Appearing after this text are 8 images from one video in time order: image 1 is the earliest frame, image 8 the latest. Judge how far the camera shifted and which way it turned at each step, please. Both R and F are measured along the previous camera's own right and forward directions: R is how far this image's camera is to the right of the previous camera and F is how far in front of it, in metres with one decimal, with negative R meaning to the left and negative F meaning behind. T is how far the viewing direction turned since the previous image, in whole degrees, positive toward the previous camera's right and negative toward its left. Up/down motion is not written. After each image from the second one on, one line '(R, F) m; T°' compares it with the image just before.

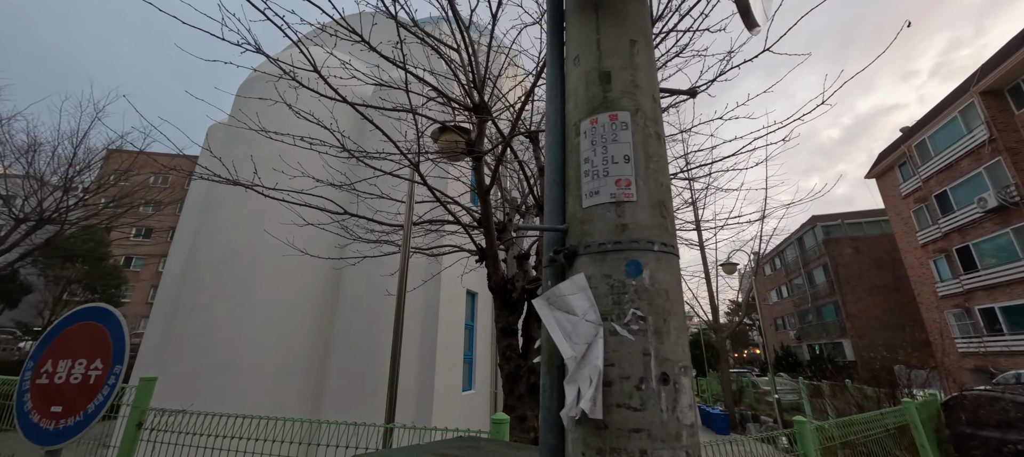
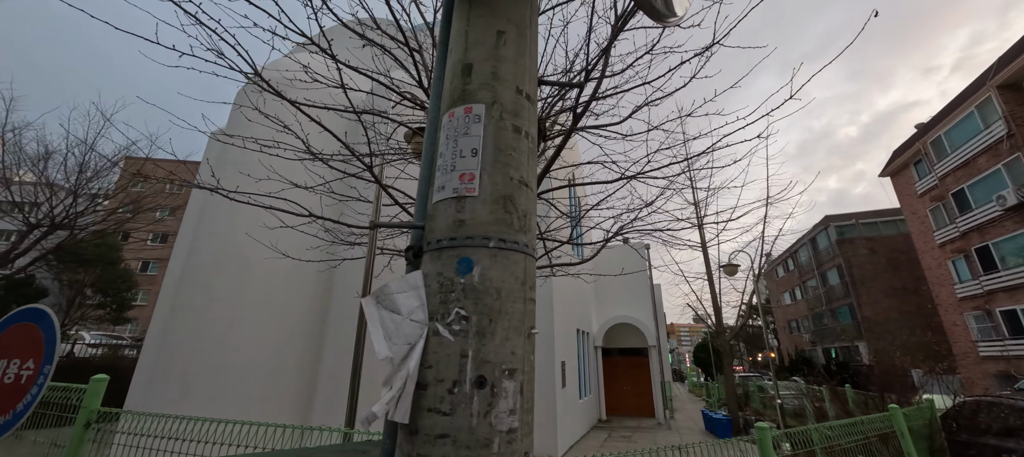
(+0.4, 0.0) m; -2°
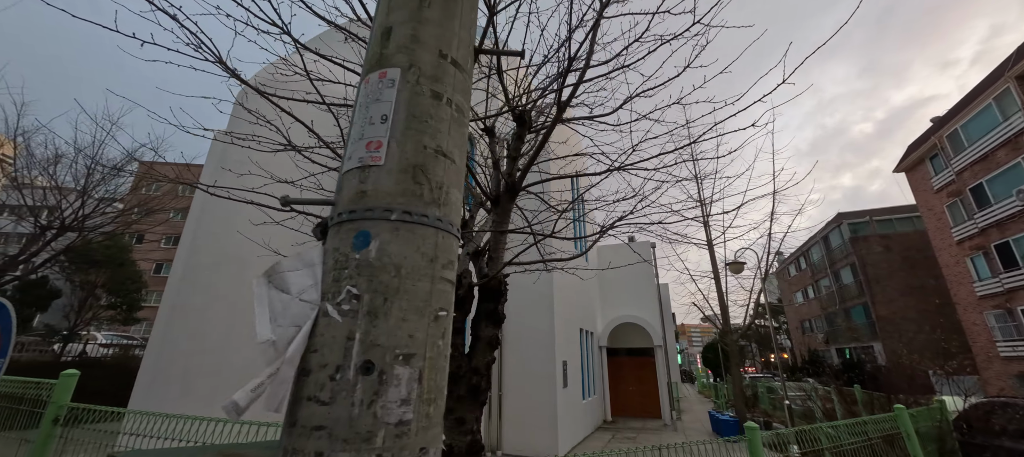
(+0.2, +0.1) m; -1°
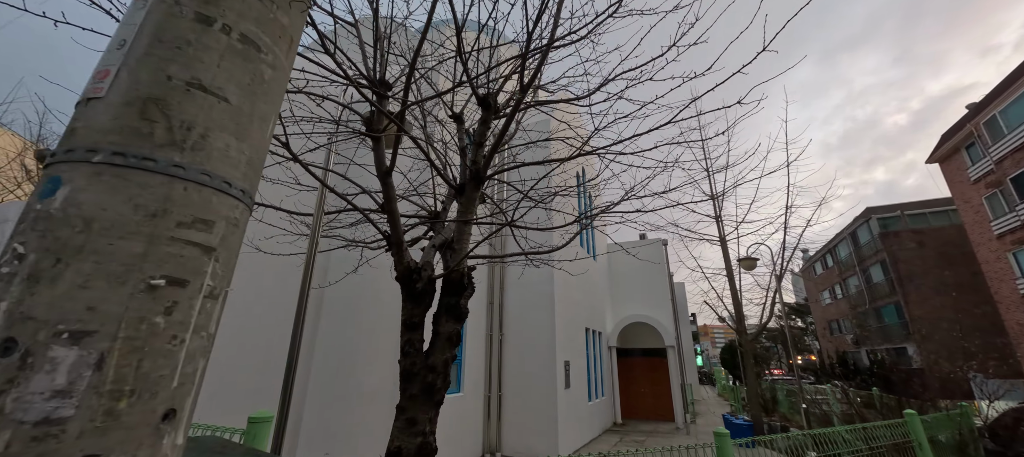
(+0.4, +0.2) m; -3°
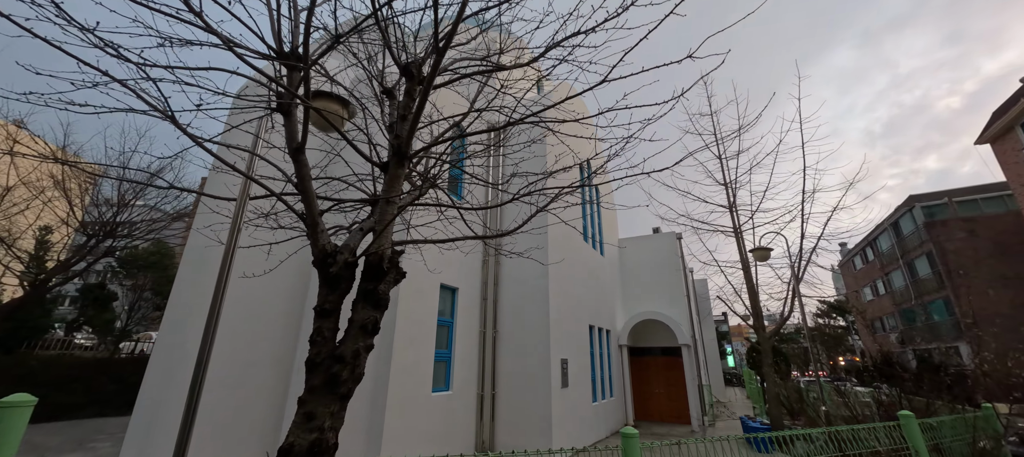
(+0.7, +0.3) m; -4°
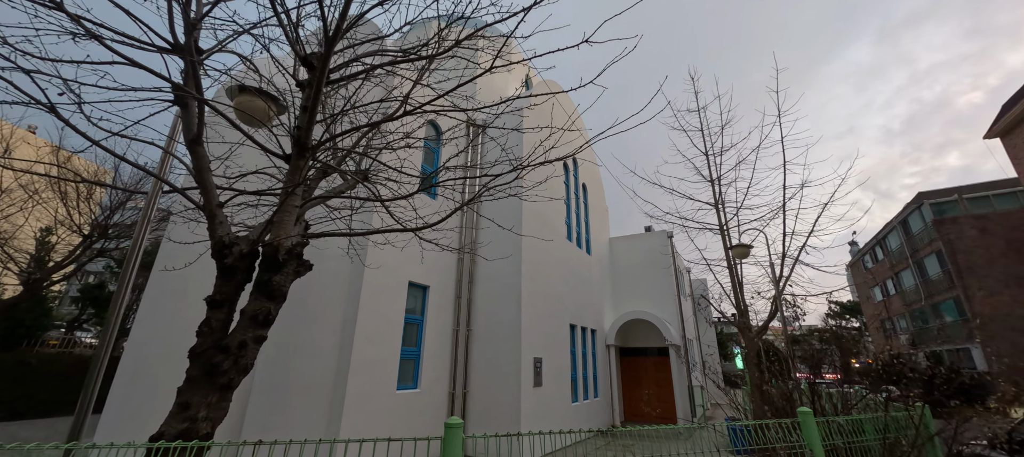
(+0.8, +0.1) m; -2°
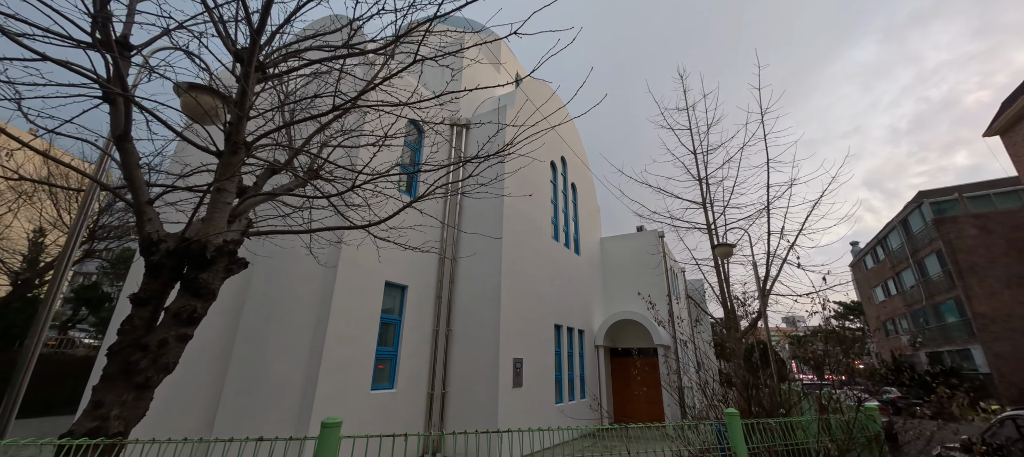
(+0.5, +0.1) m; -1°
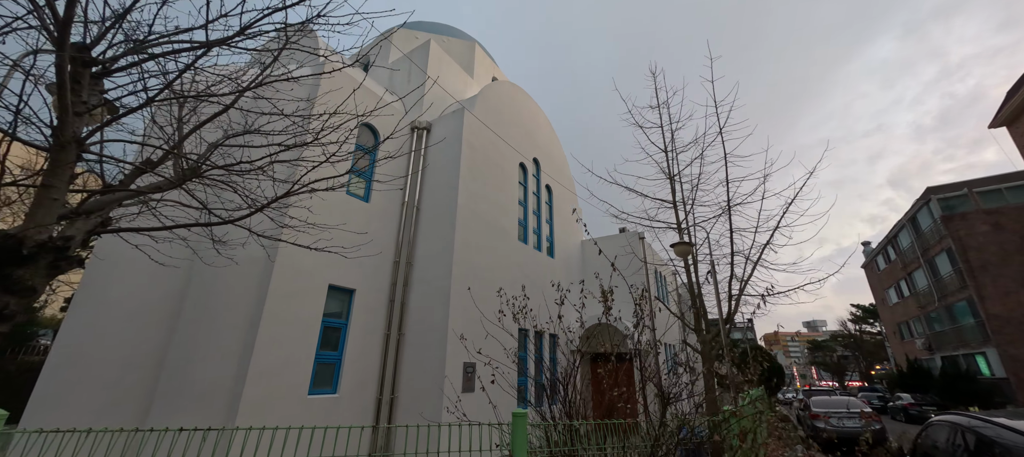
(+1.3, +0.2) m; -2°
